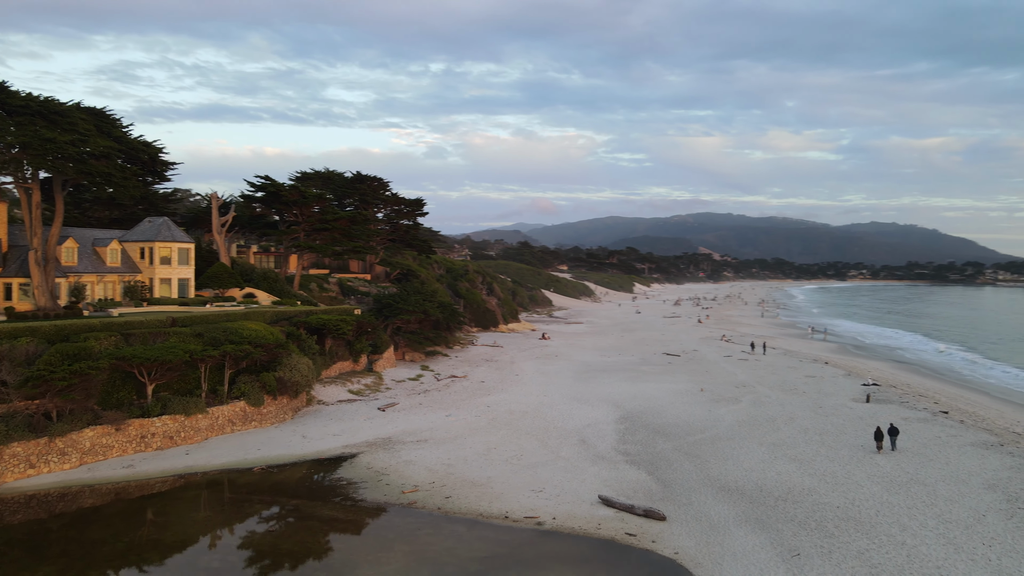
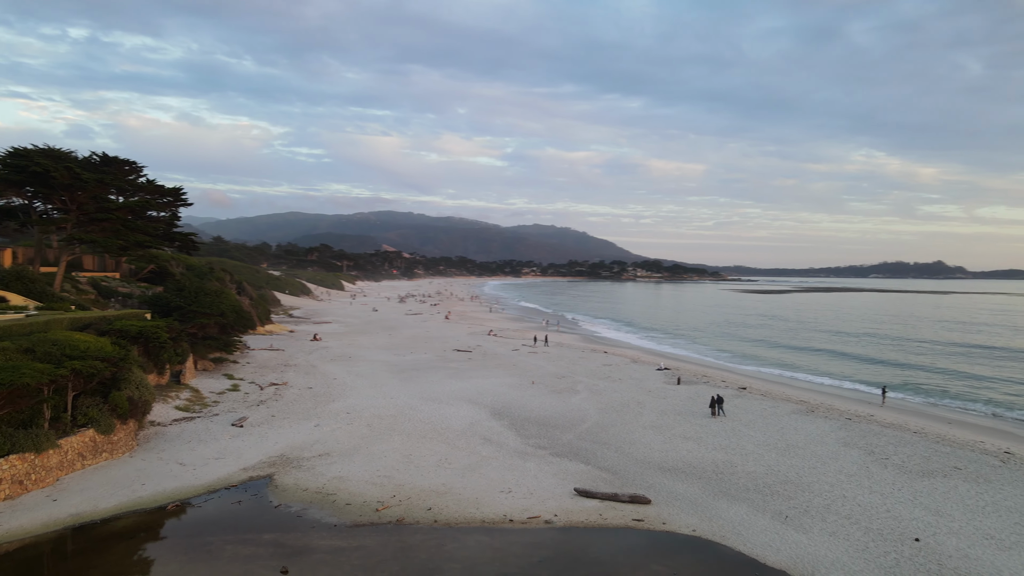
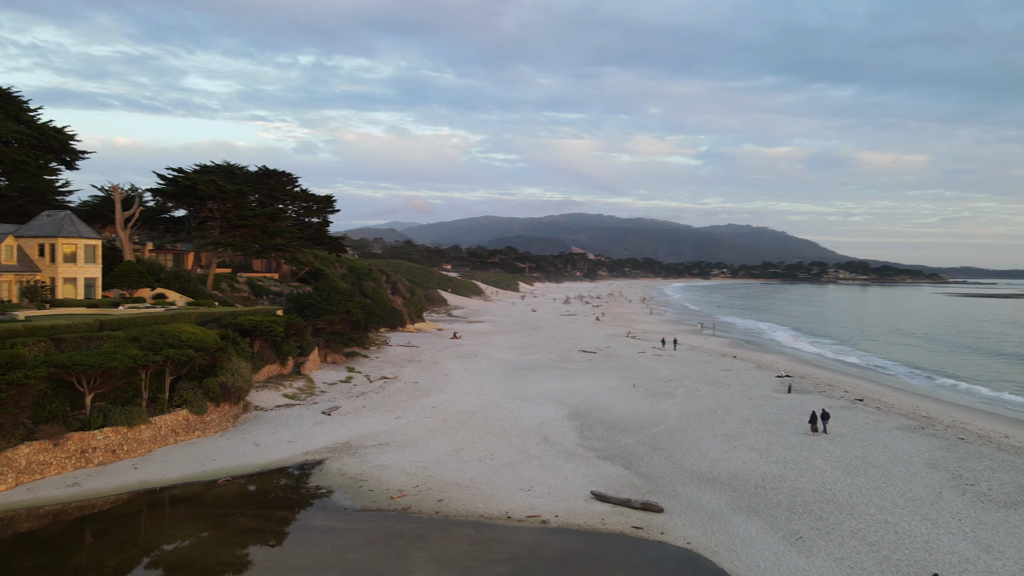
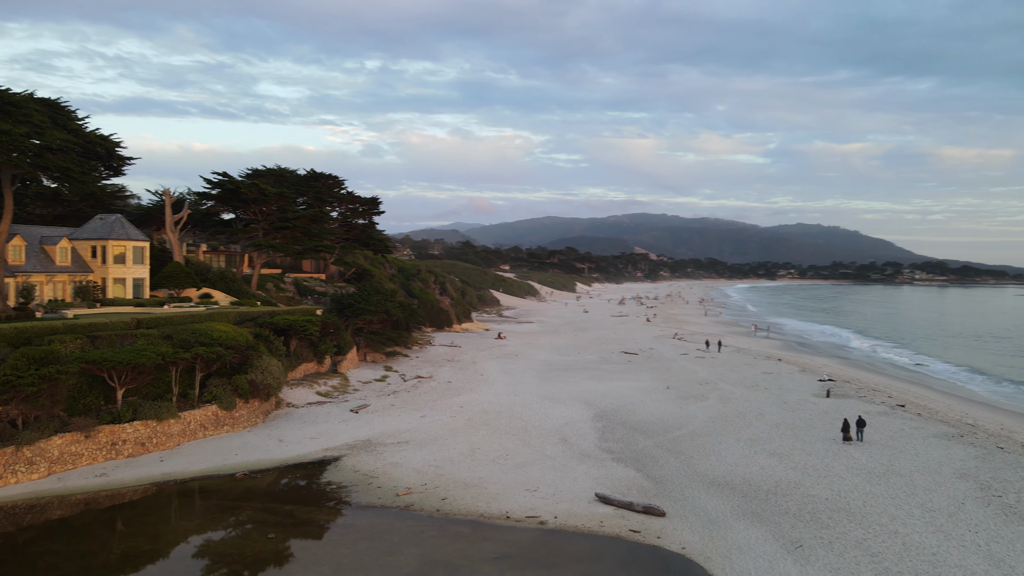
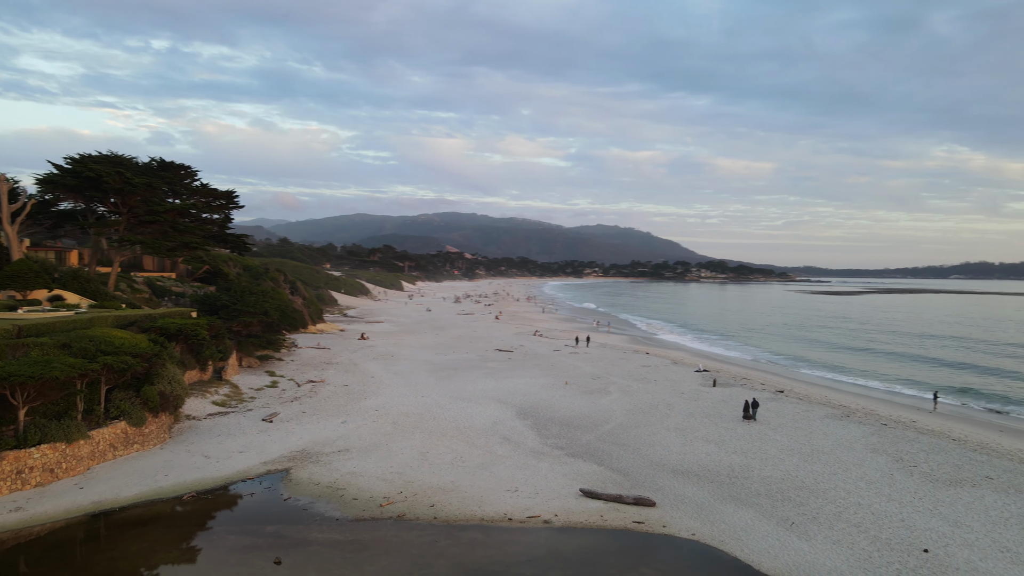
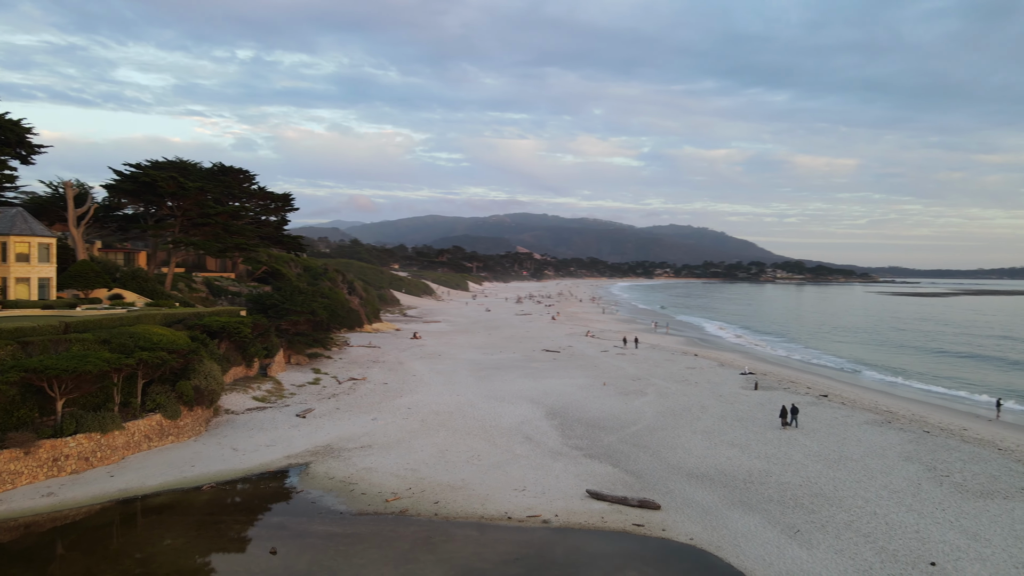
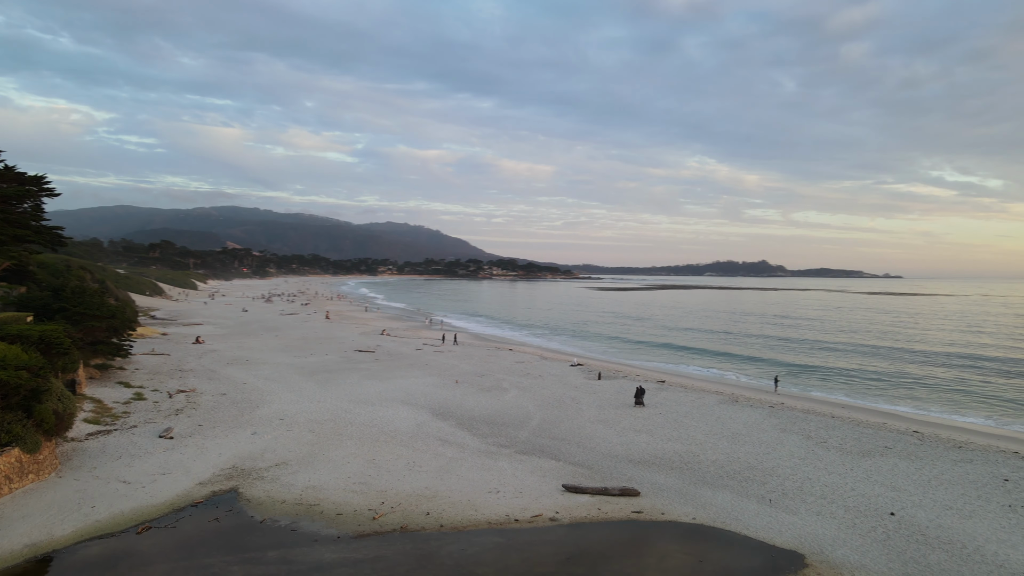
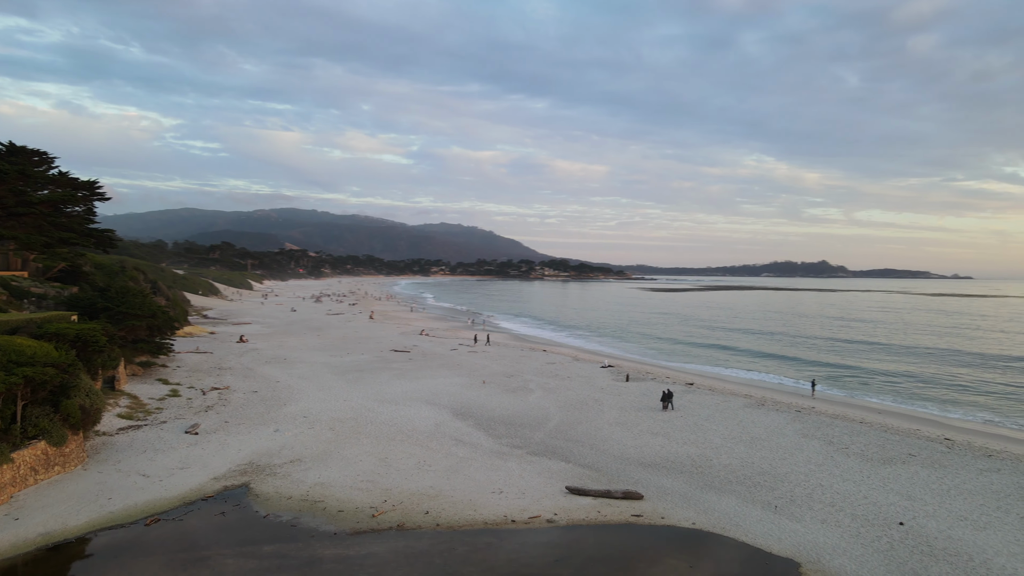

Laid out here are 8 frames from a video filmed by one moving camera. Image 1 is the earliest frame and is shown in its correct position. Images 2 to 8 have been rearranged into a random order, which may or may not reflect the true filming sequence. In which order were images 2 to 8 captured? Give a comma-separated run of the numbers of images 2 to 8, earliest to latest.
4, 3, 6, 5, 2, 8, 7
